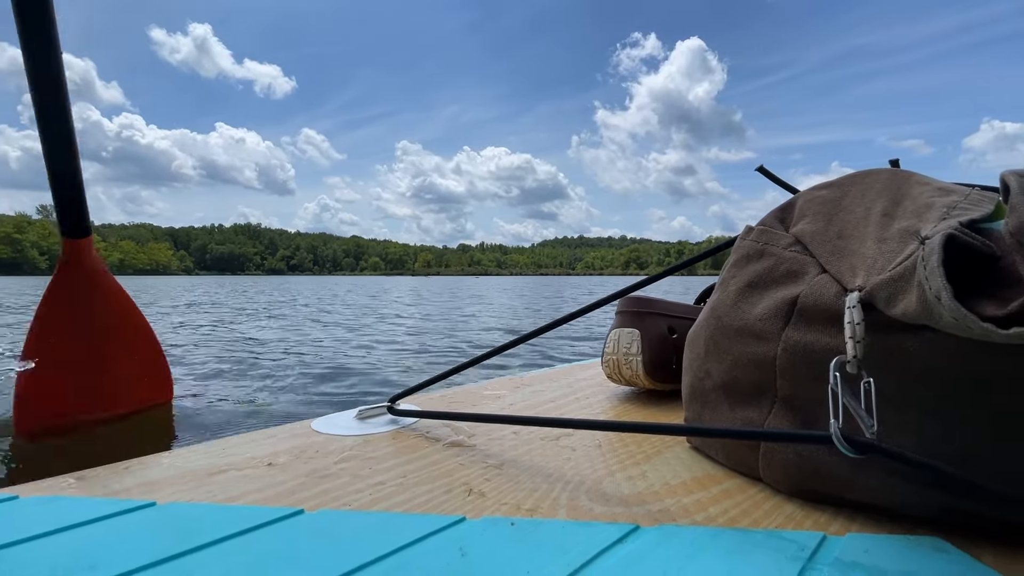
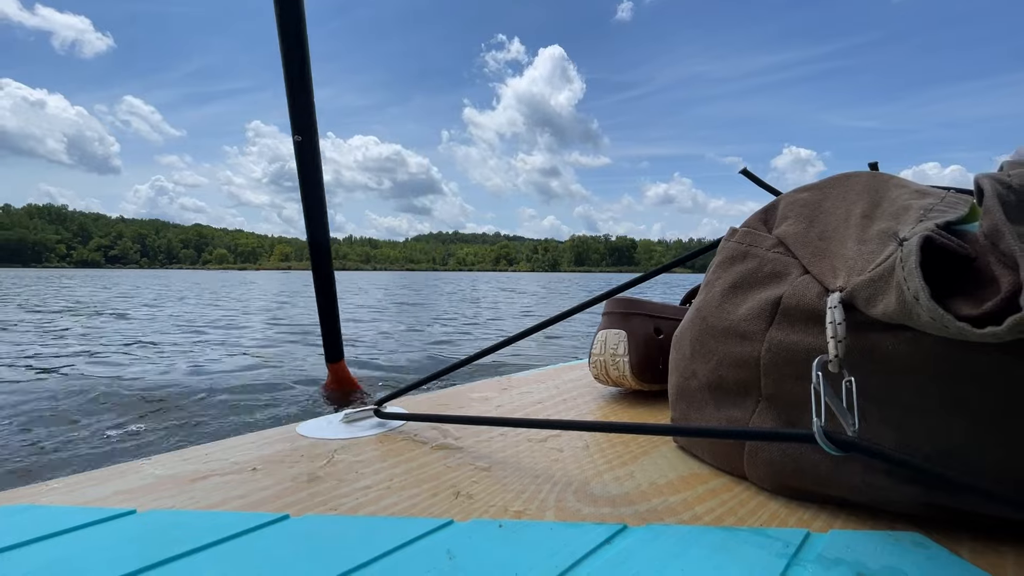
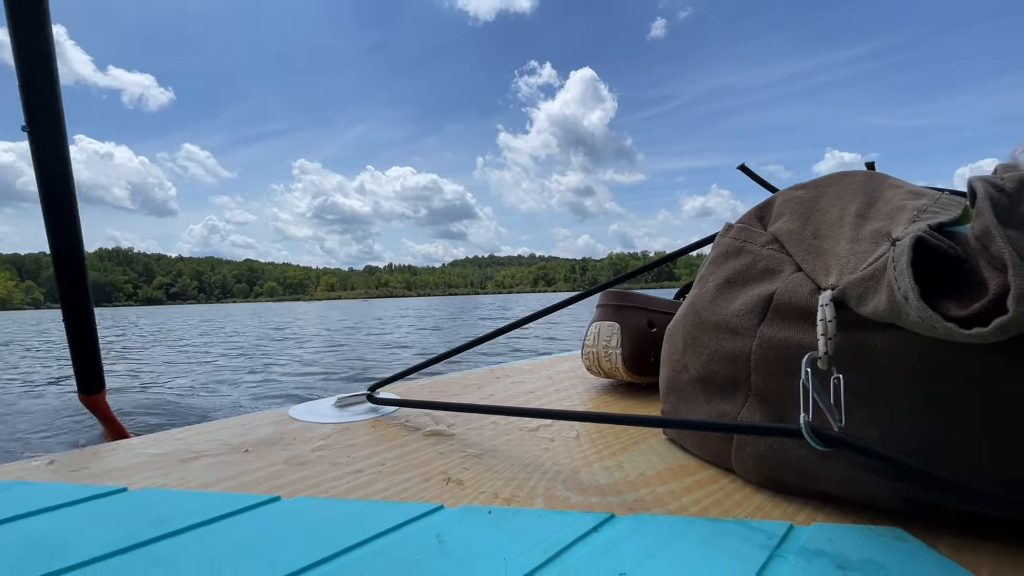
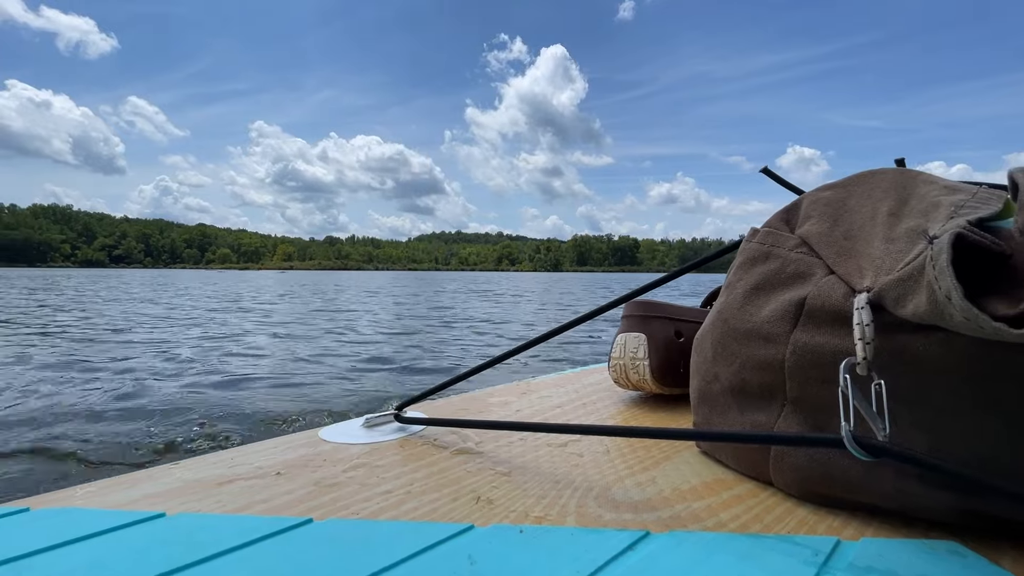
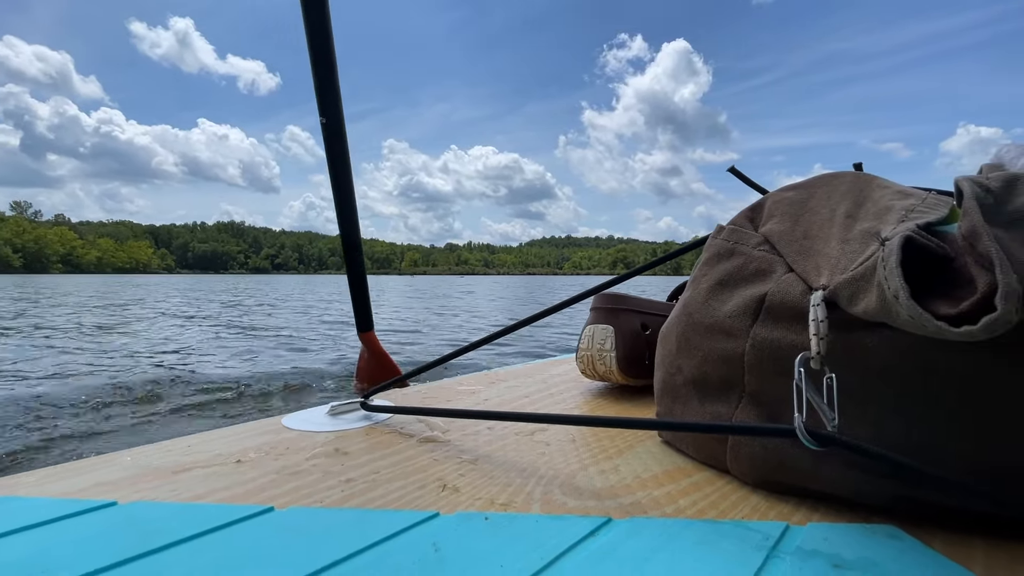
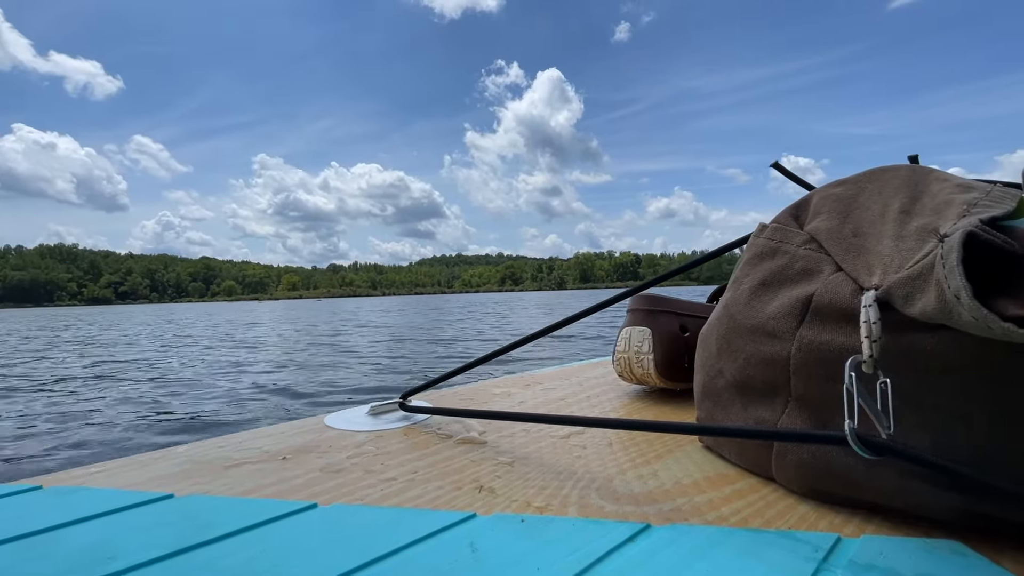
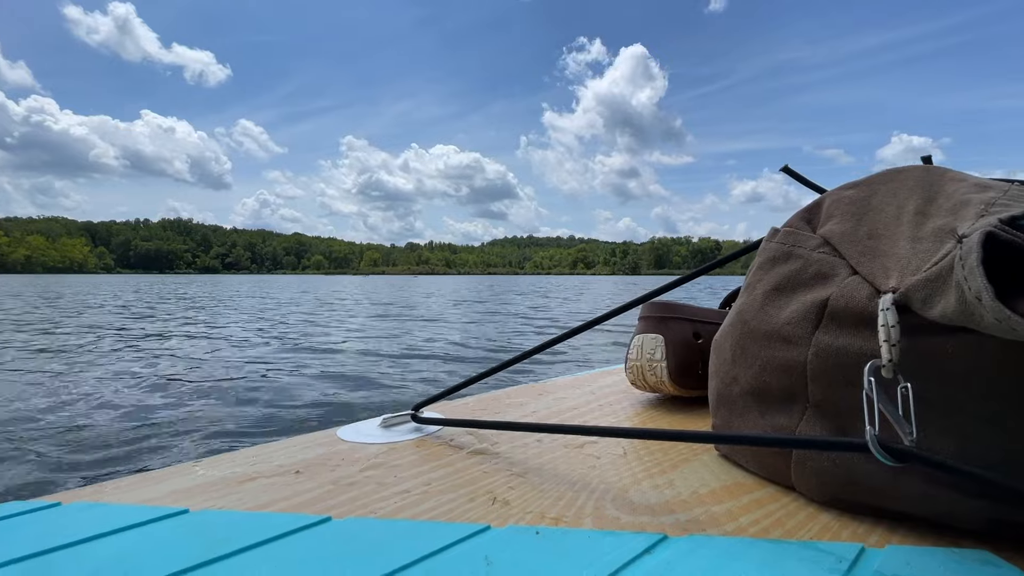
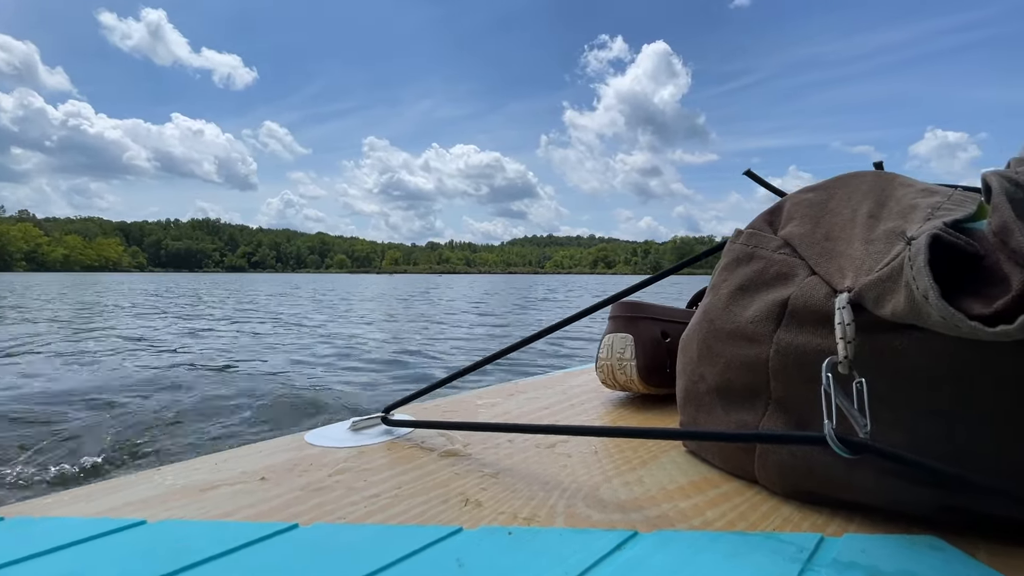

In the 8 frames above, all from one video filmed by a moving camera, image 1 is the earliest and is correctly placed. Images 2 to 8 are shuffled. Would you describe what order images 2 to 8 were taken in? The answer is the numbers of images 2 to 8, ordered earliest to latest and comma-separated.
5, 8, 7, 3, 6, 2, 4
